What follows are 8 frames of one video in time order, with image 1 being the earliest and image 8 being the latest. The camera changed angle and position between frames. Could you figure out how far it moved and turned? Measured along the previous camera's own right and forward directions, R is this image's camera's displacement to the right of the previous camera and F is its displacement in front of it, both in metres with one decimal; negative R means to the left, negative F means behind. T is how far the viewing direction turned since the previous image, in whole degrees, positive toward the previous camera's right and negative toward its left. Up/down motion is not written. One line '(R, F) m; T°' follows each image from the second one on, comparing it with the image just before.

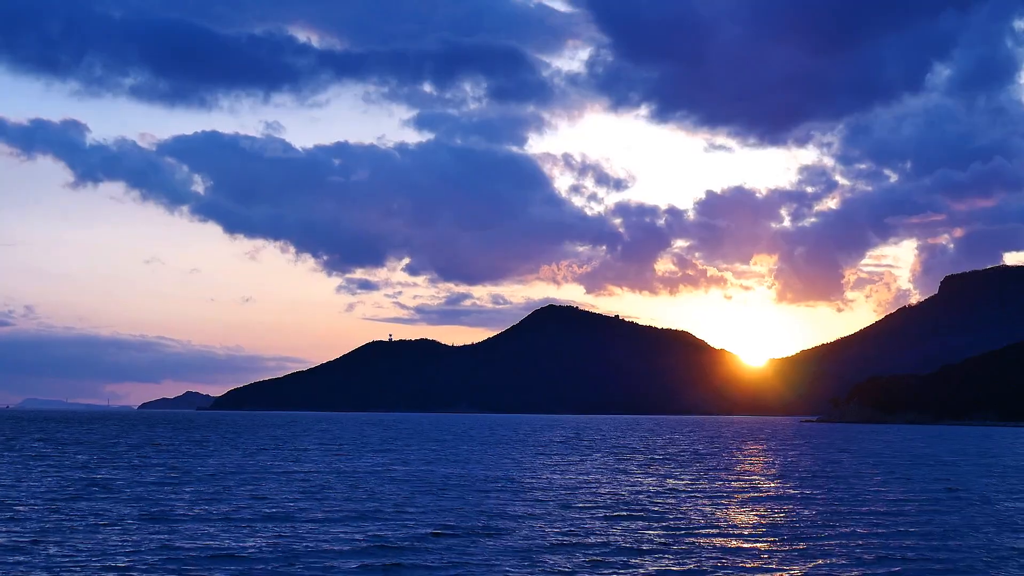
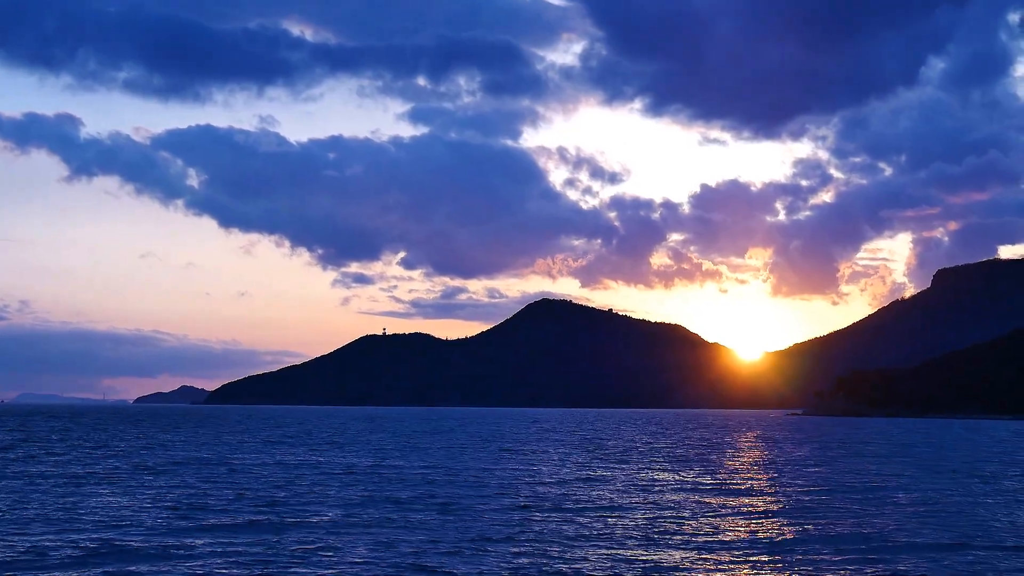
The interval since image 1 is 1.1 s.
(+1.1, -0.3) m; 0°
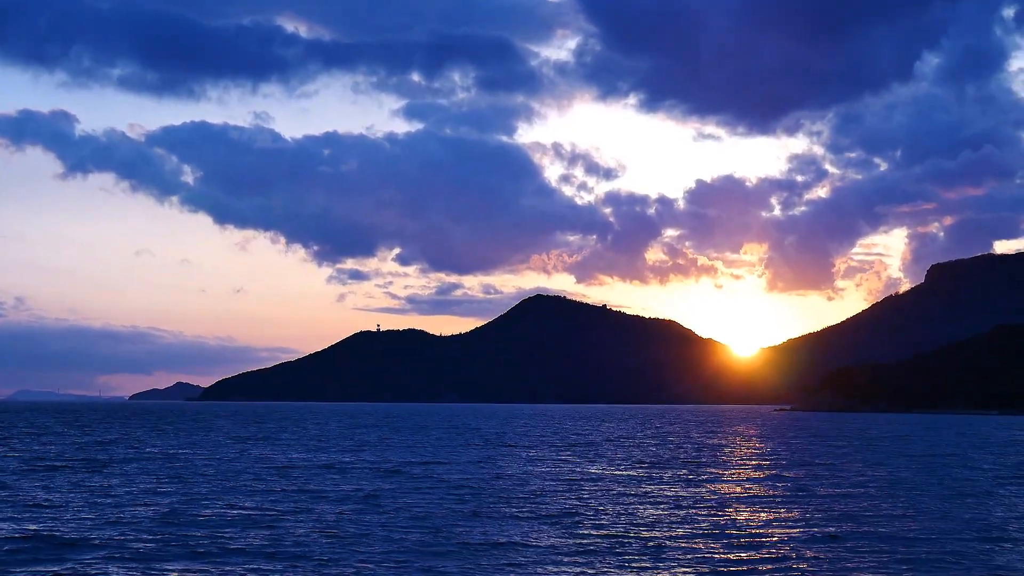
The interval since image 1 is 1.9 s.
(+1.2, -0.2) m; 0°
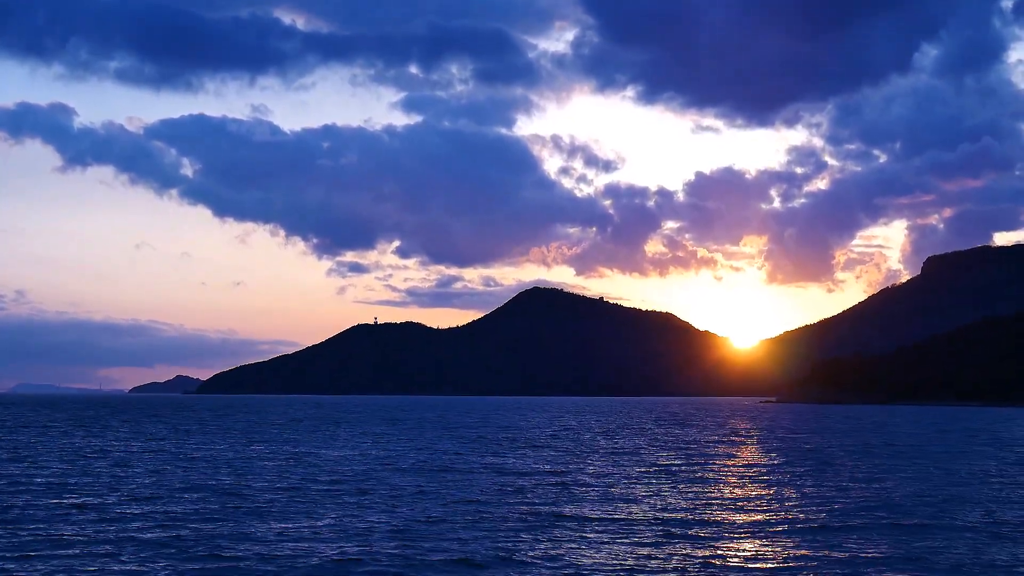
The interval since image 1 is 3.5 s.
(+1.5, -0.3) m; 0°
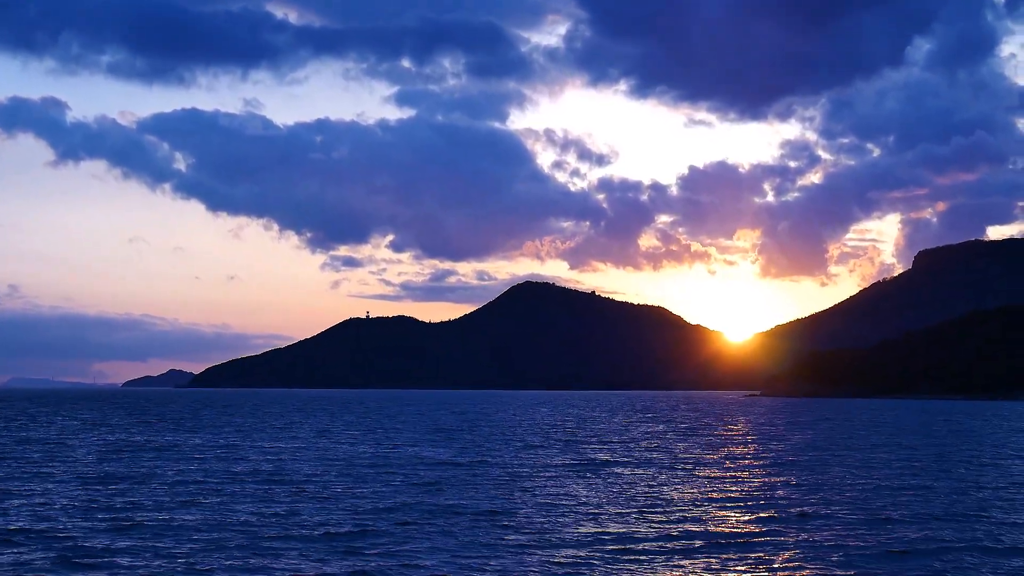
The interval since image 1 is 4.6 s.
(+1.5, -0.2) m; 0°
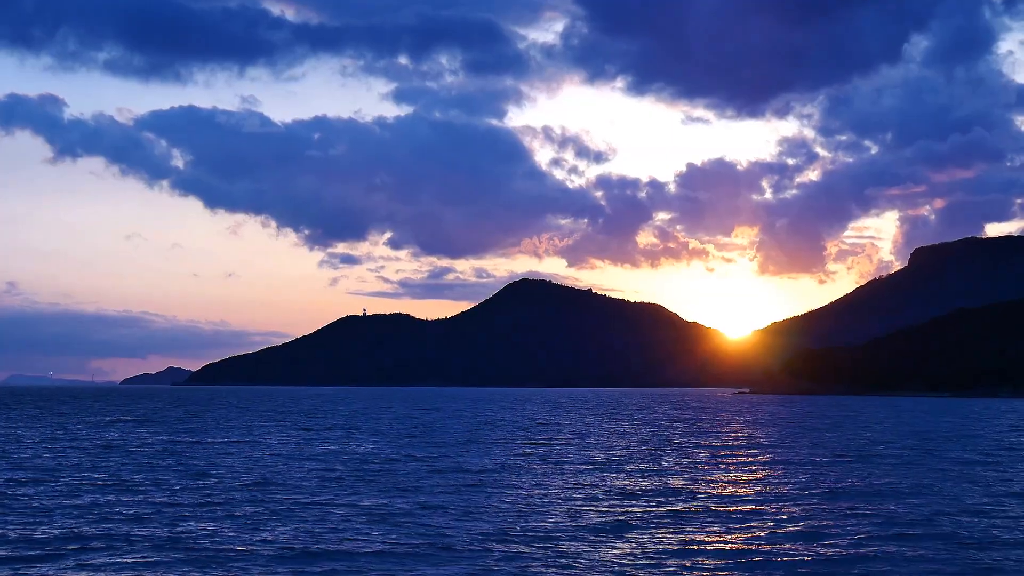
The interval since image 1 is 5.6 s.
(+1.2, 0.0) m; 0°
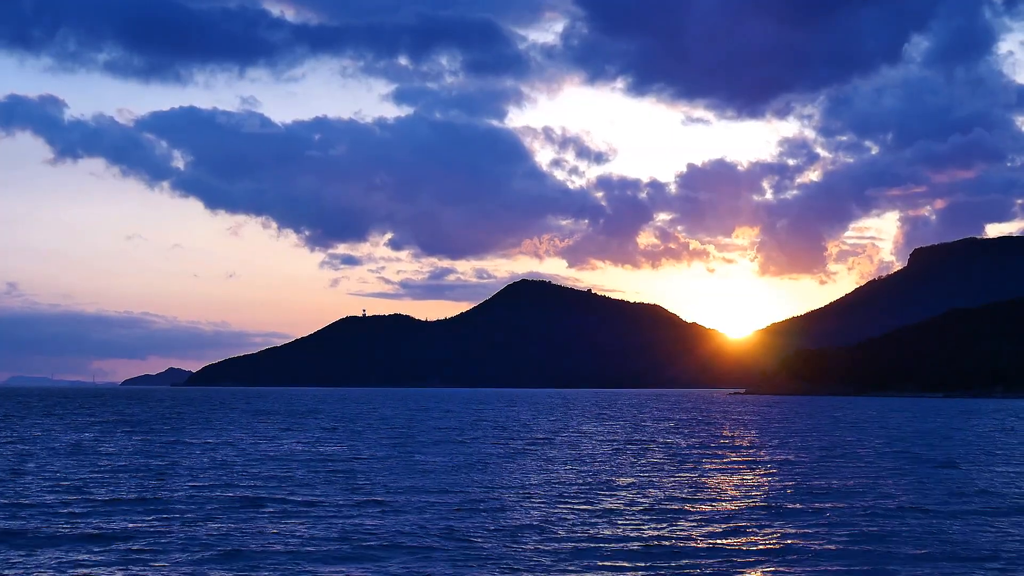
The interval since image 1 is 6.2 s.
(+0.5, +0.2) m; 0°
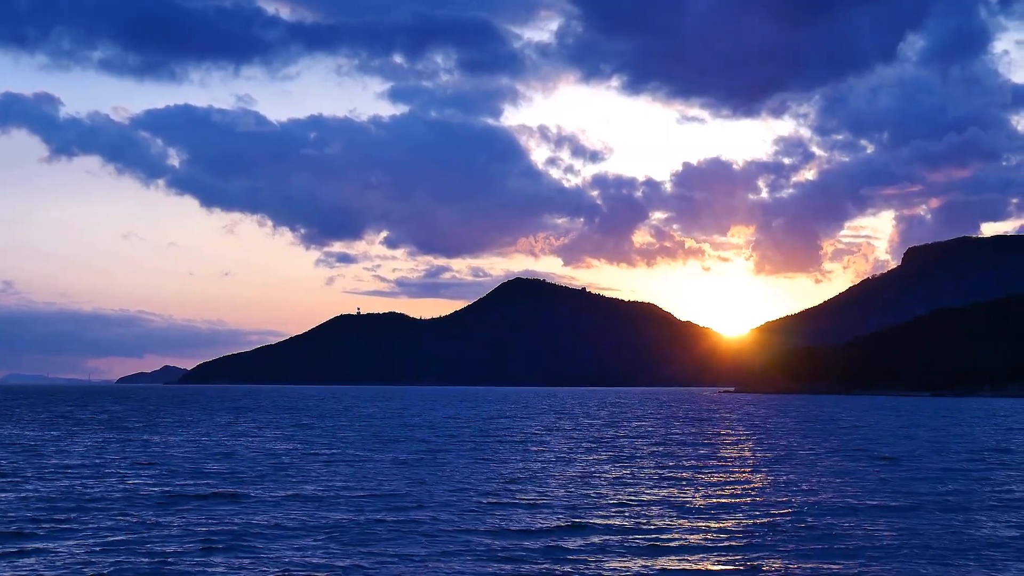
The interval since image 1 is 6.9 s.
(+0.9, -0.1) m; 0°
